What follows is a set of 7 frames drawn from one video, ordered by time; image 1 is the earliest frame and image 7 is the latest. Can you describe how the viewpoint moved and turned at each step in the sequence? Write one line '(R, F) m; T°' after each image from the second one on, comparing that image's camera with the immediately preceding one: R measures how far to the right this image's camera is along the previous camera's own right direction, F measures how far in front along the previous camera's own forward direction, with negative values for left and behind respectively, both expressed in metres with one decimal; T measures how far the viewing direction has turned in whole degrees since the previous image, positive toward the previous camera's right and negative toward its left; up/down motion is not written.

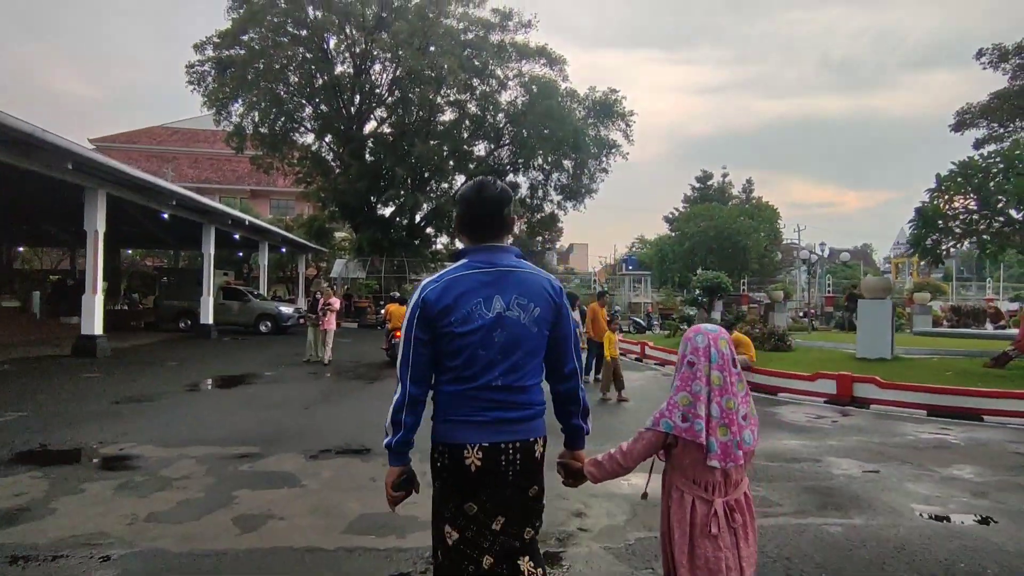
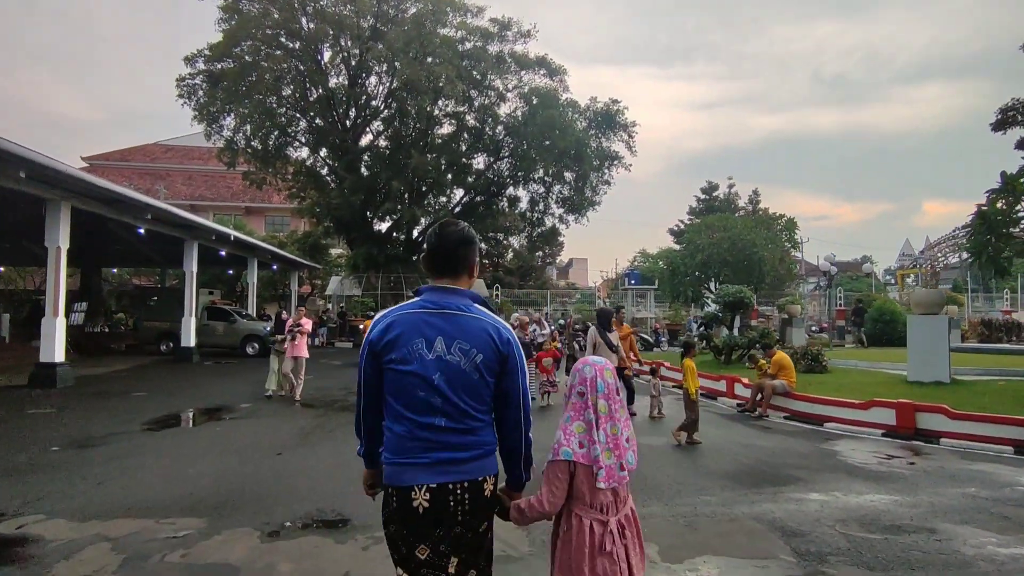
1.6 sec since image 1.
(-0.1, +1.2) m; 0°
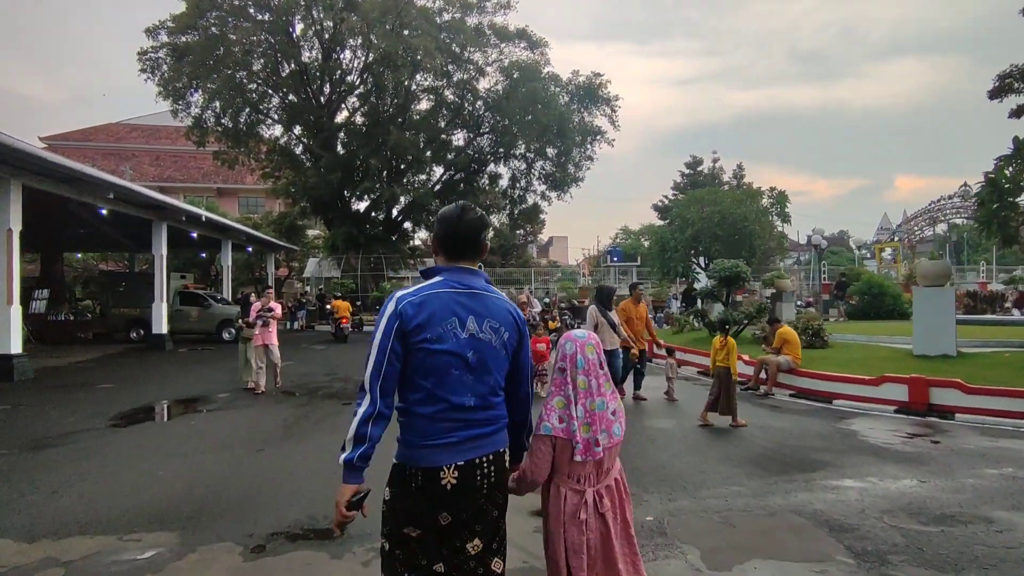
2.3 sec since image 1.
(-0.2, +0.5) m; +2°
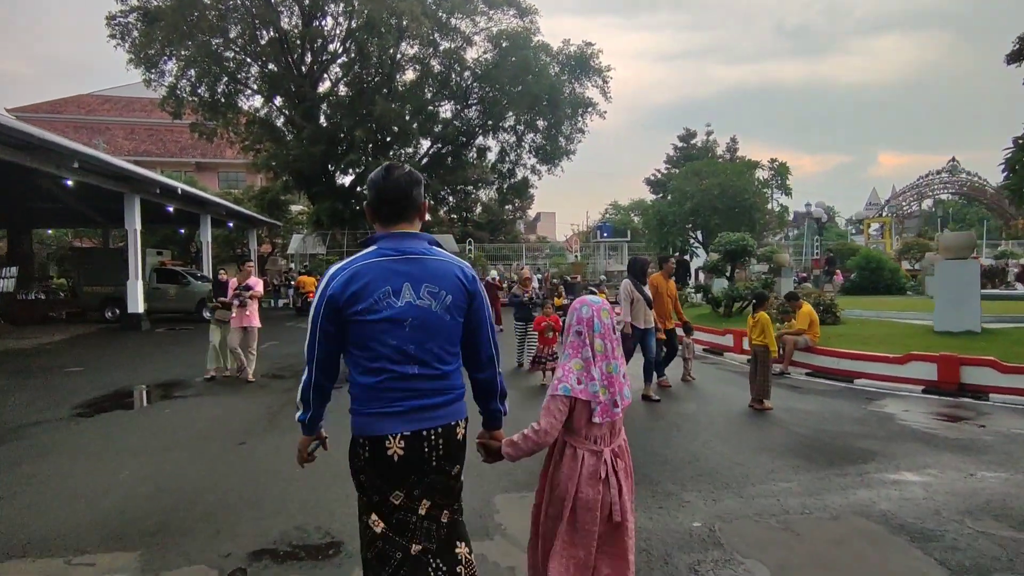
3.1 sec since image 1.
(-0.2, +0.6) m; +1°
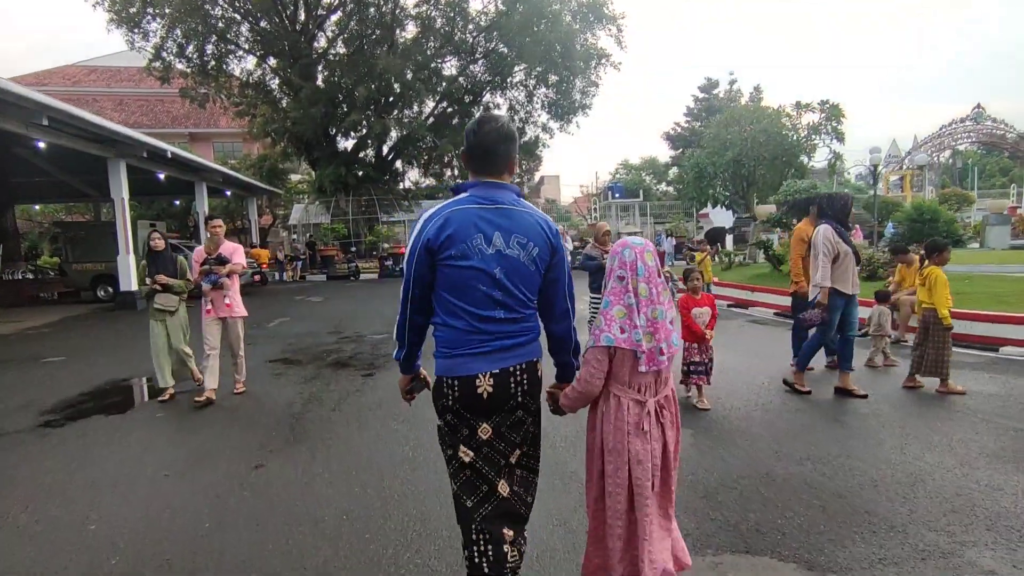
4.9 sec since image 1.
(-0.7, +1.5) m; 0°
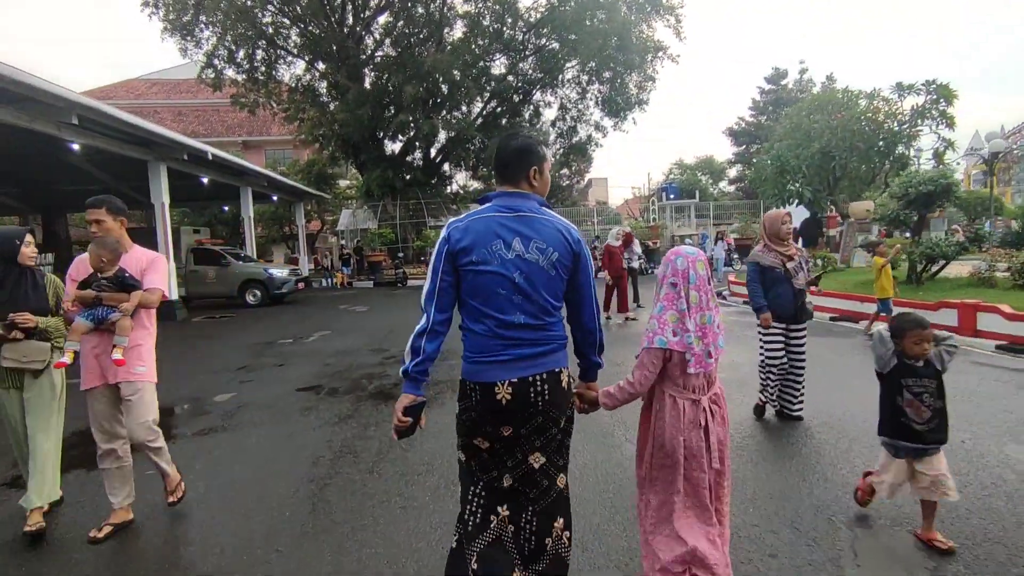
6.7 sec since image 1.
(-0.3, +1.3) m; -4°
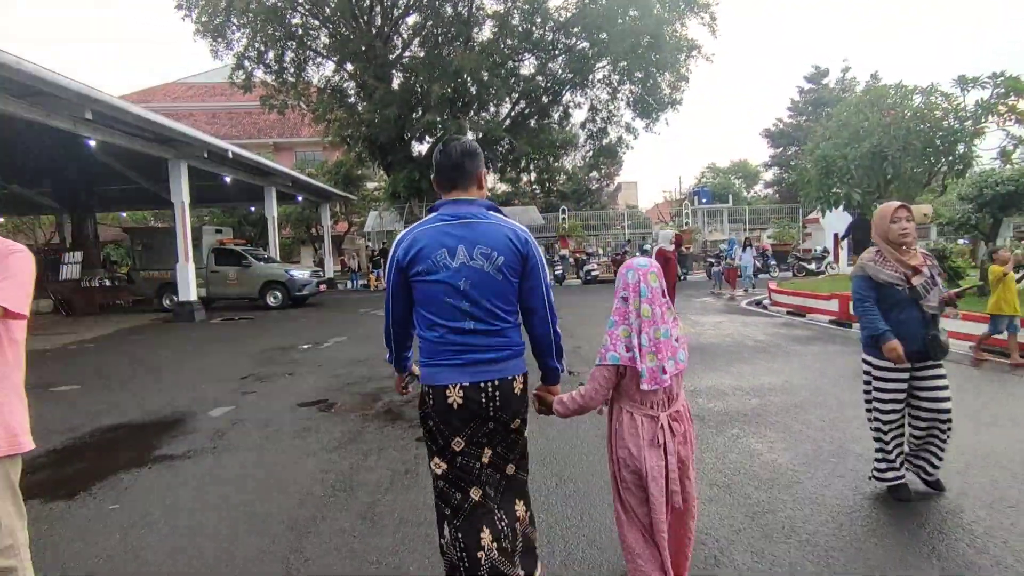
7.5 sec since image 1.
(0.0, +0.7) m; -3°
